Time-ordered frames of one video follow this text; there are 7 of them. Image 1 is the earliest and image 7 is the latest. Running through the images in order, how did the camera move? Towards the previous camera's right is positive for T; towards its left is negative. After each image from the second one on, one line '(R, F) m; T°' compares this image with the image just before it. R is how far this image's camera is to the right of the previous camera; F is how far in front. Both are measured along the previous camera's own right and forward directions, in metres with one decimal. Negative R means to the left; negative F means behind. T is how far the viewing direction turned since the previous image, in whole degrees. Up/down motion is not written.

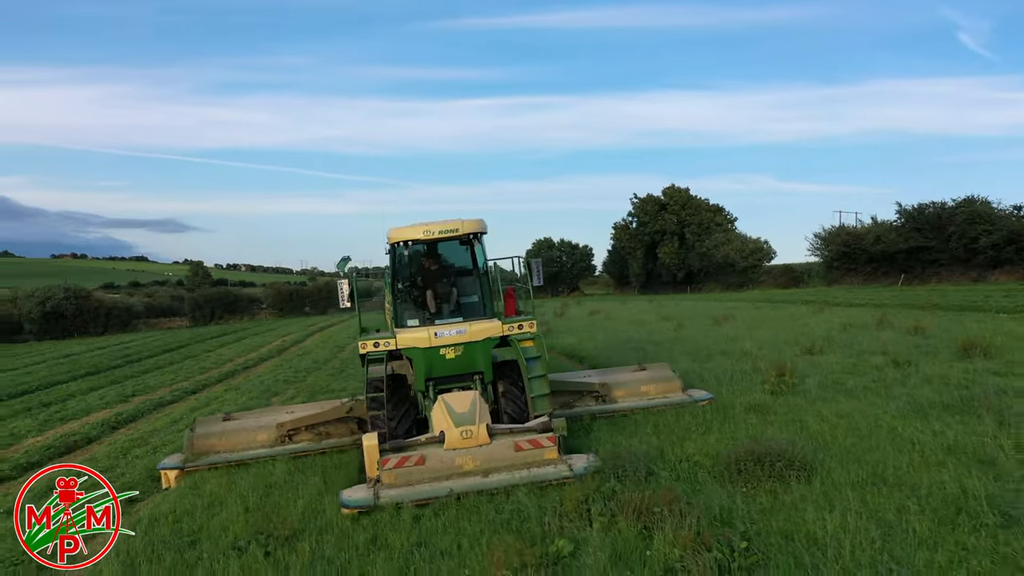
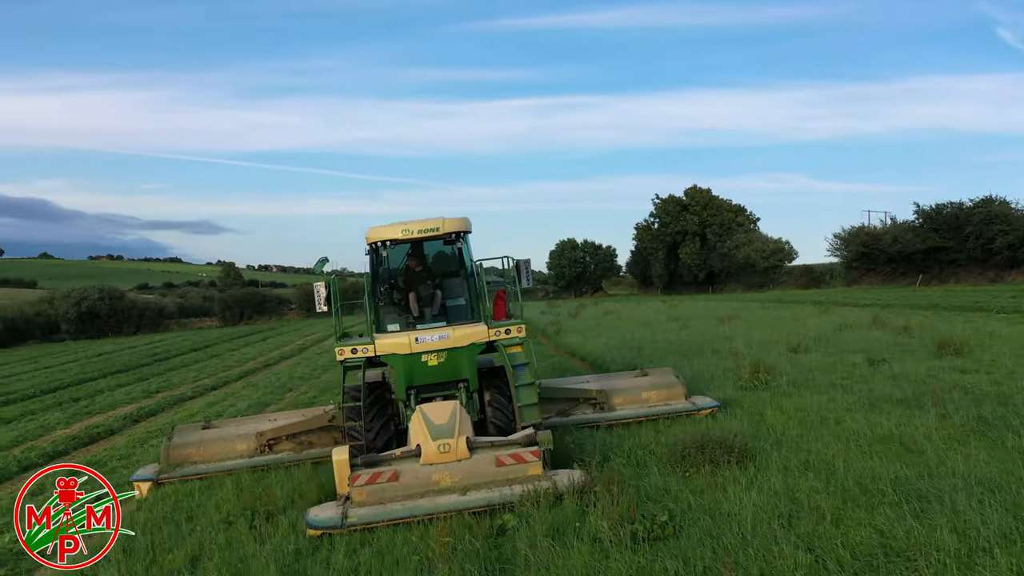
(+0.4, +0.7) m; -1°
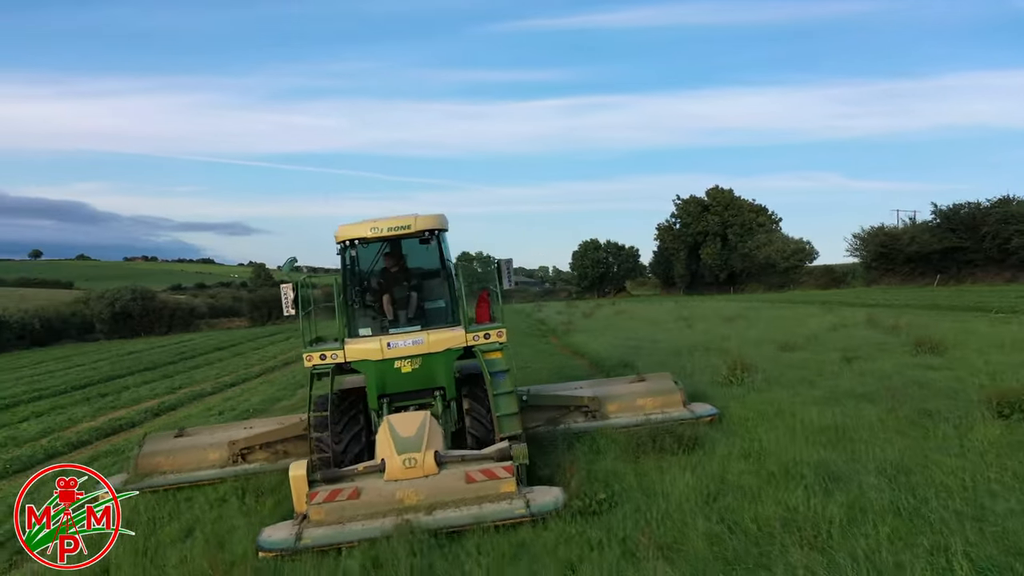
(+0.5, +0.7) m; -1°
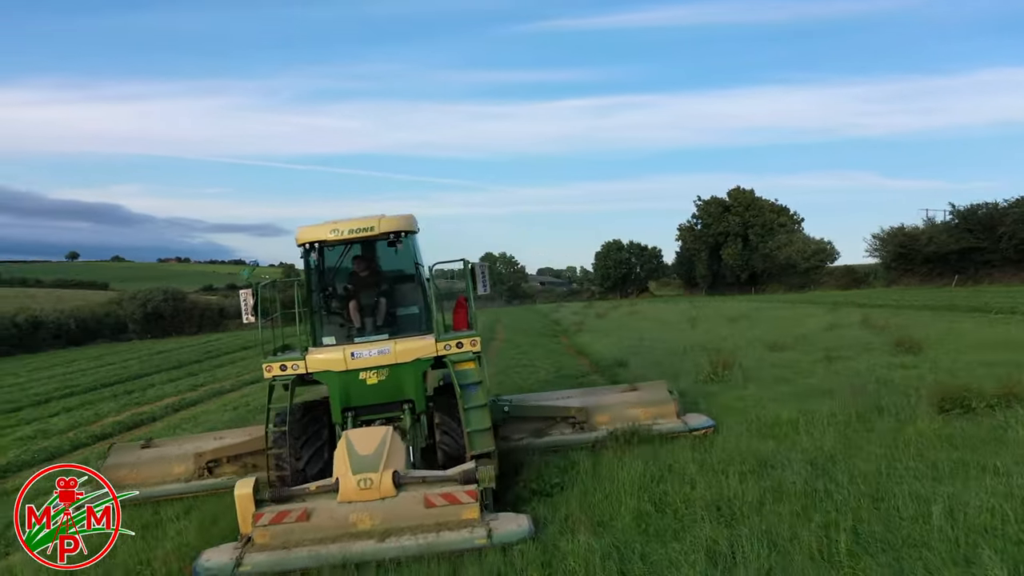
(+0.5, +0.6) m; -1°
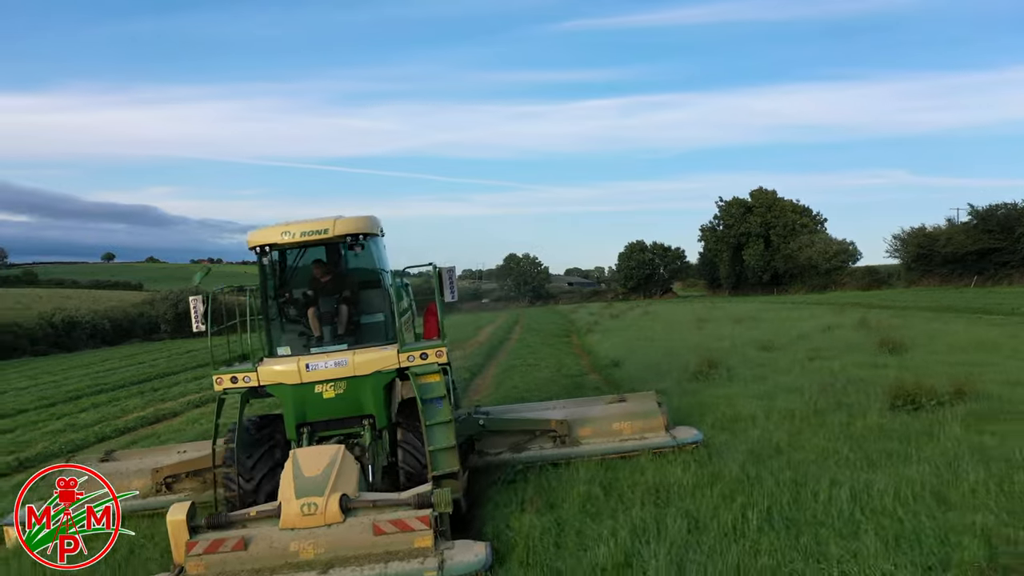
(+0.5, +0.6) m; -1°
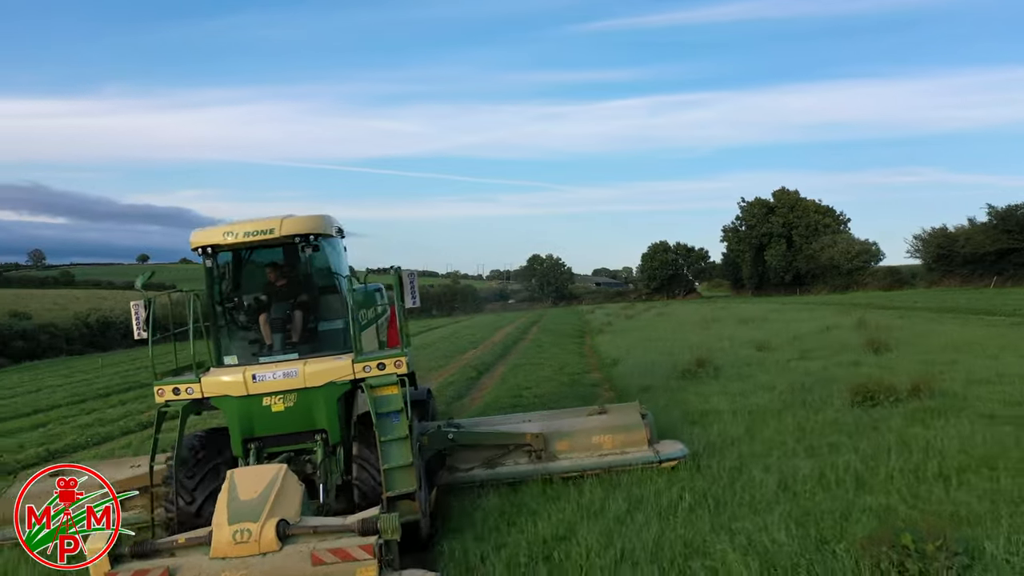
(+0.5, +0.6) m; -1°
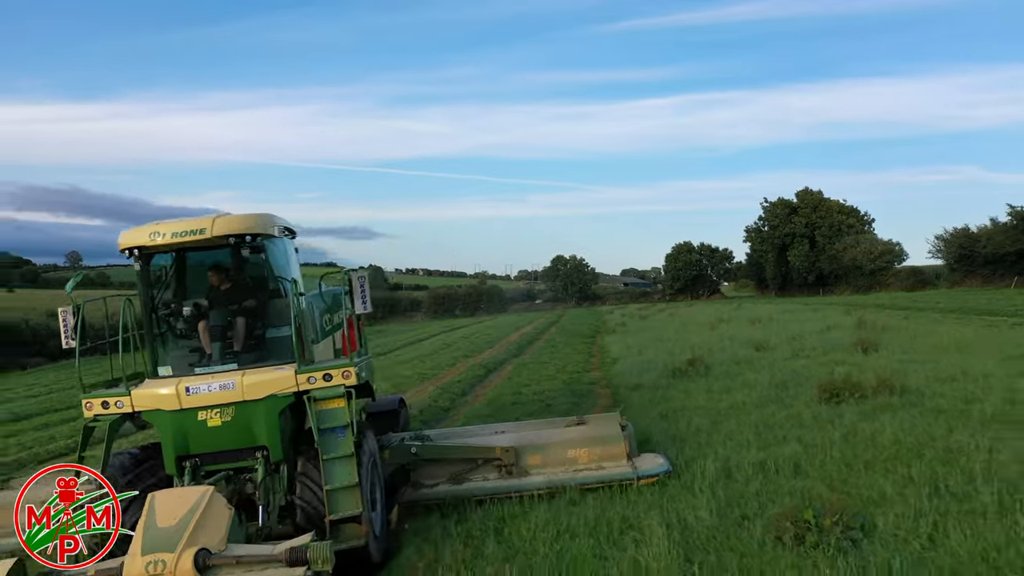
(+0.6, +0.6) m; -1°
